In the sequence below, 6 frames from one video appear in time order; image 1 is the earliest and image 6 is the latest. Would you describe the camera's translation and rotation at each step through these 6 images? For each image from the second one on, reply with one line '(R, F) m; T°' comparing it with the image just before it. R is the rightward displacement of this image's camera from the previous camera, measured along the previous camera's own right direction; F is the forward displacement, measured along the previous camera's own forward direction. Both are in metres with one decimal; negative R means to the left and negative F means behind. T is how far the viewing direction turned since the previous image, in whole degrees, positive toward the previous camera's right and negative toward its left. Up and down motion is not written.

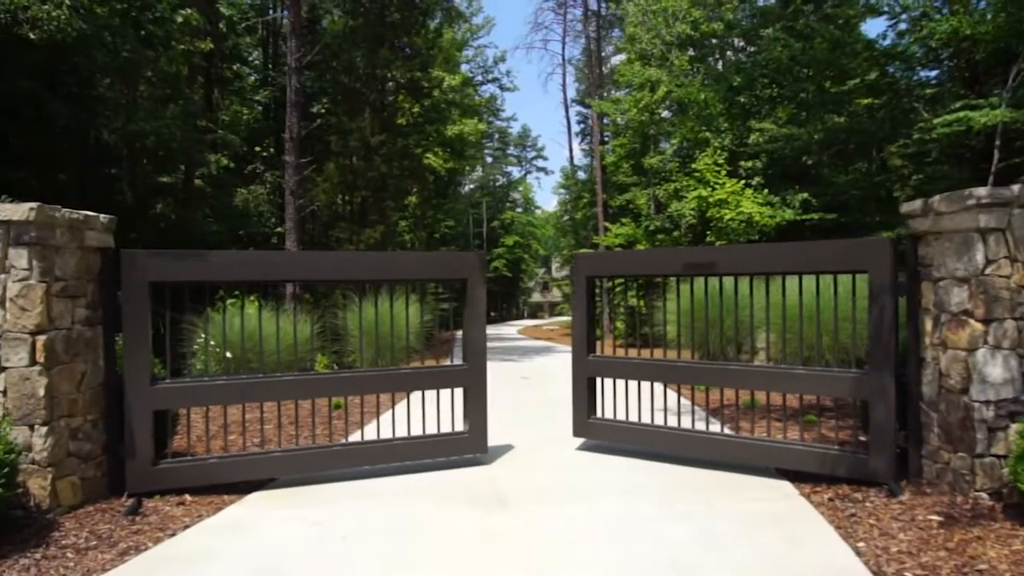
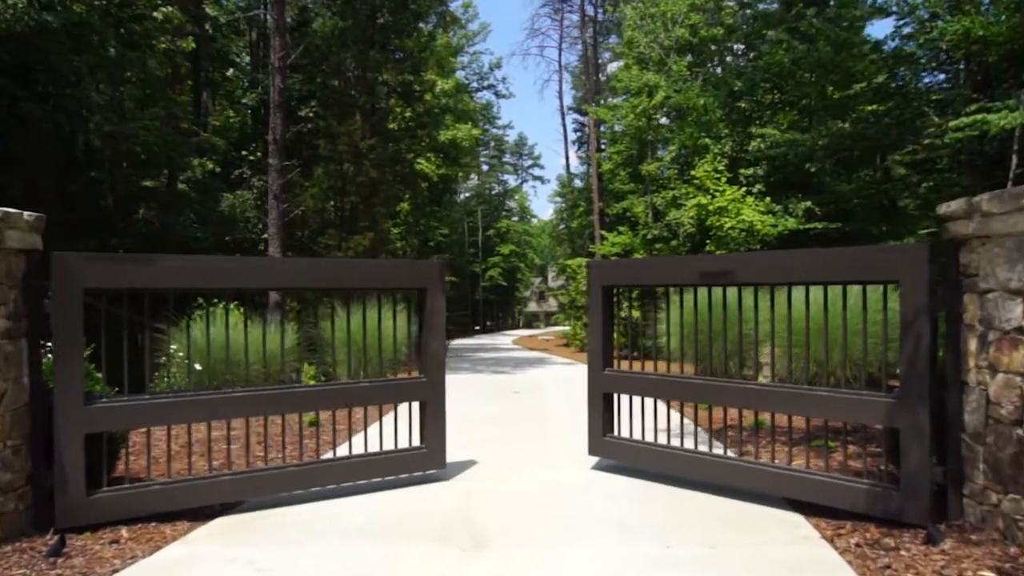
(+0.1, +0.6) m; 0°
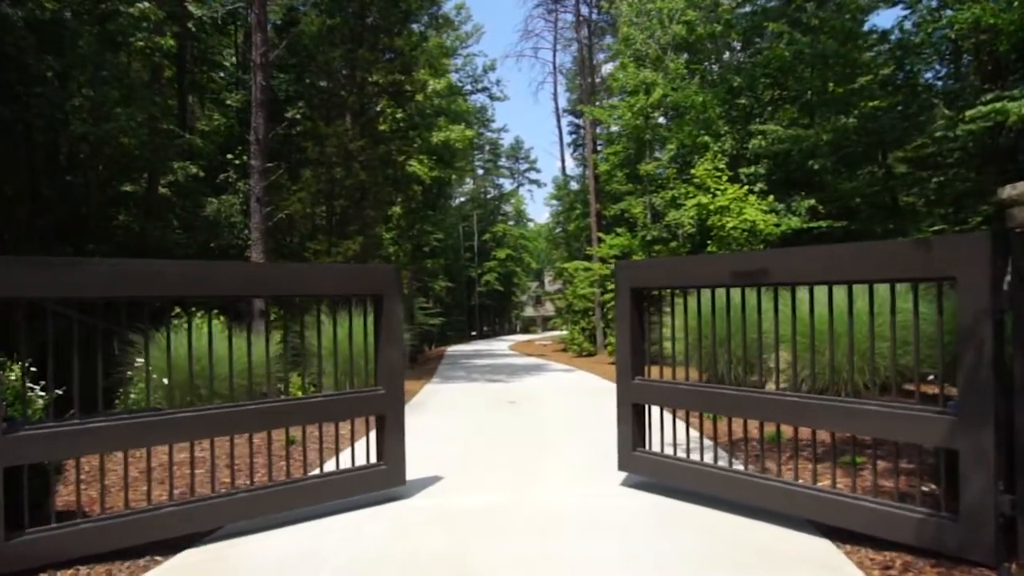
(0.0, +0.6) m; 0°
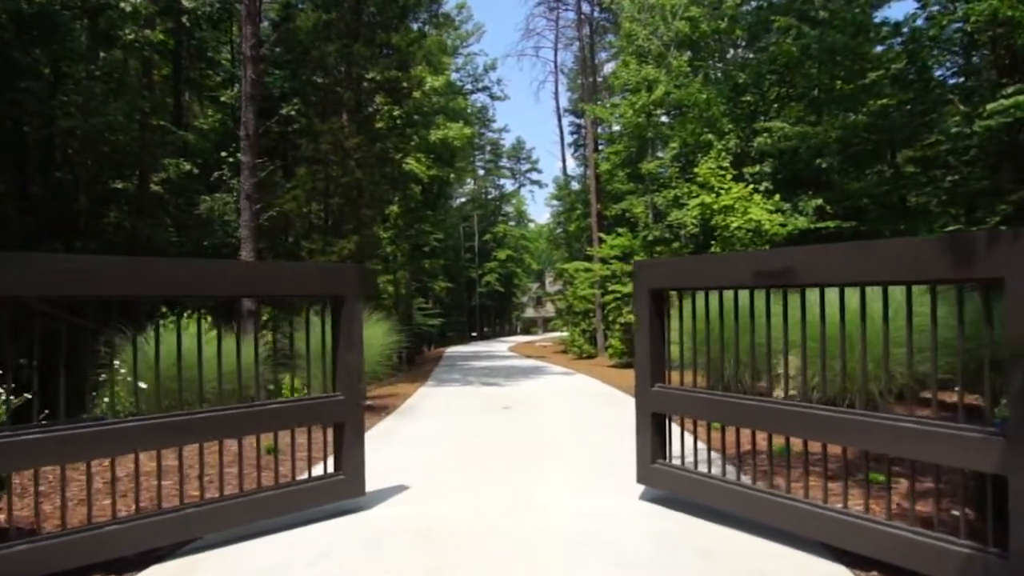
(+0.1, +0.4) m; 0°
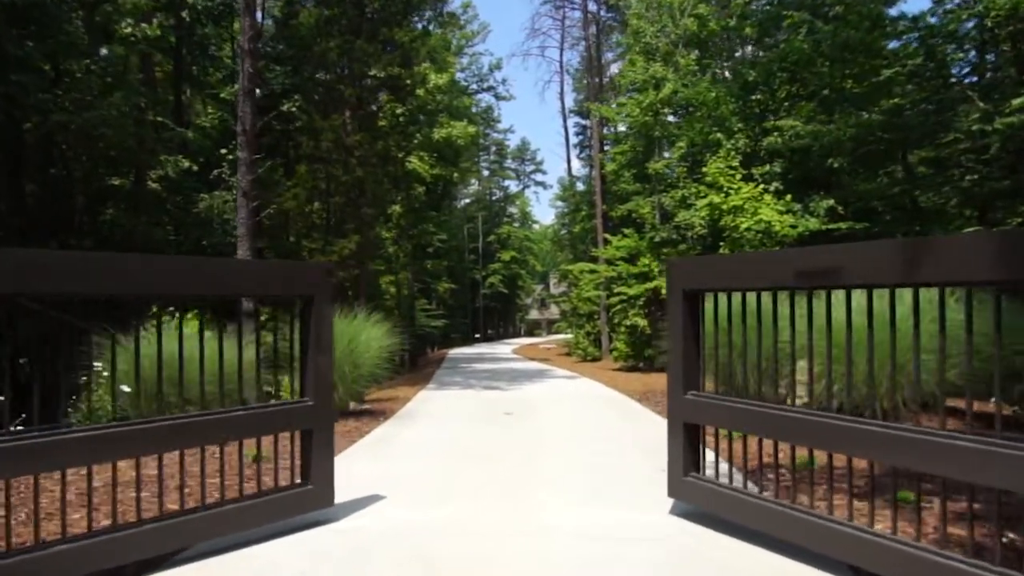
(0.0, +0.3) m; 0°
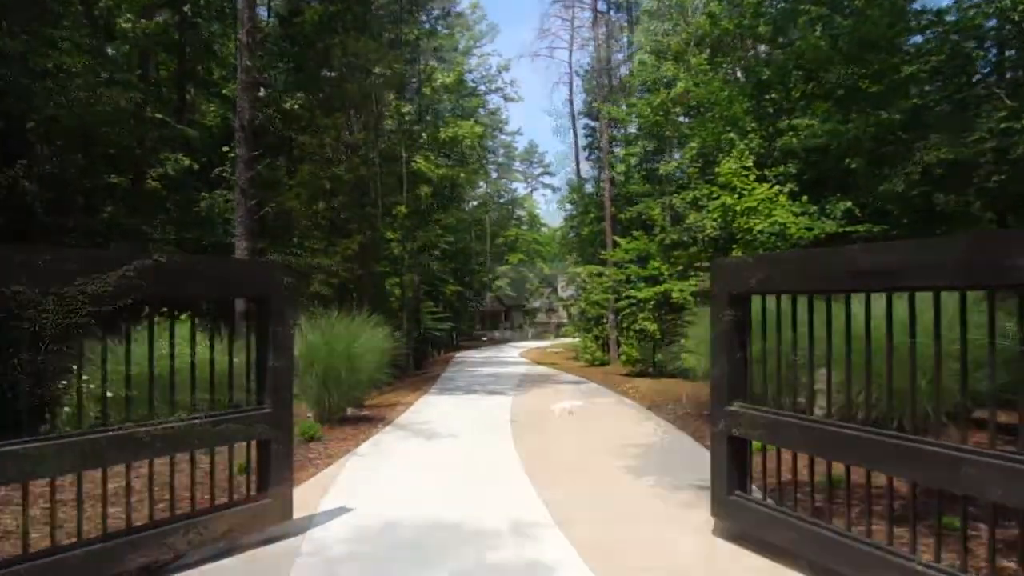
(0.0, +0.4) m; -1°
